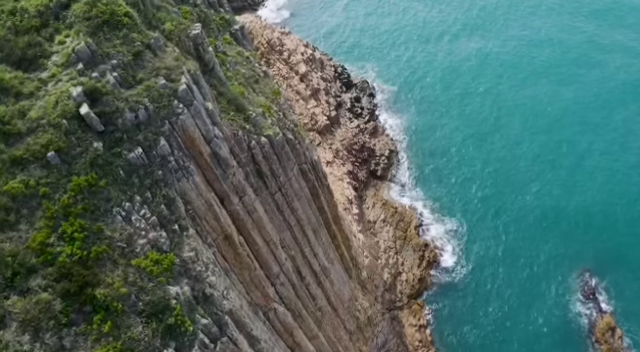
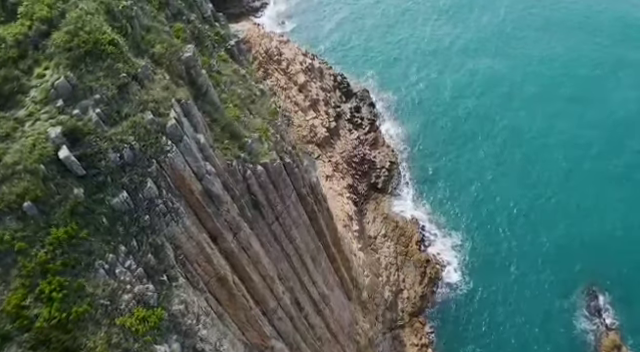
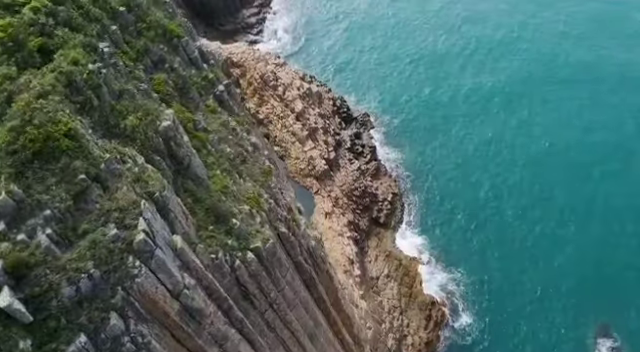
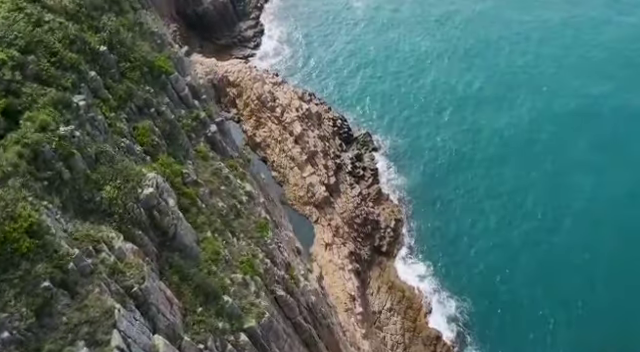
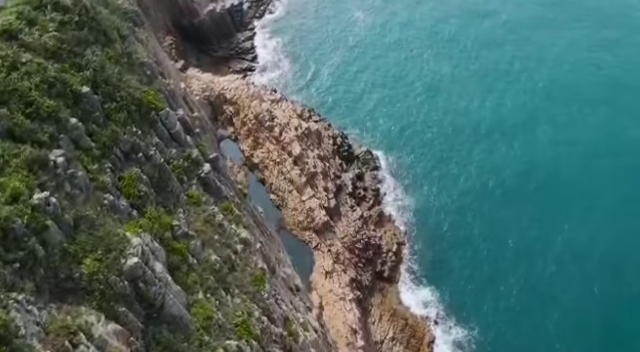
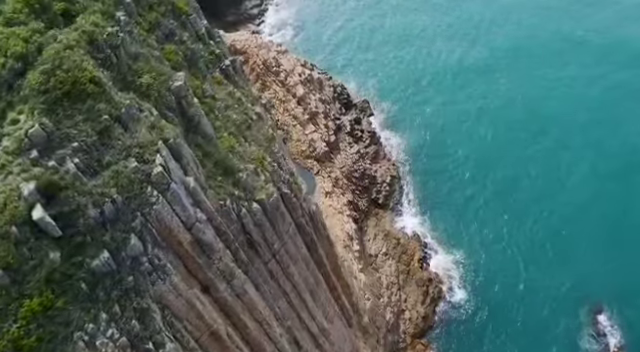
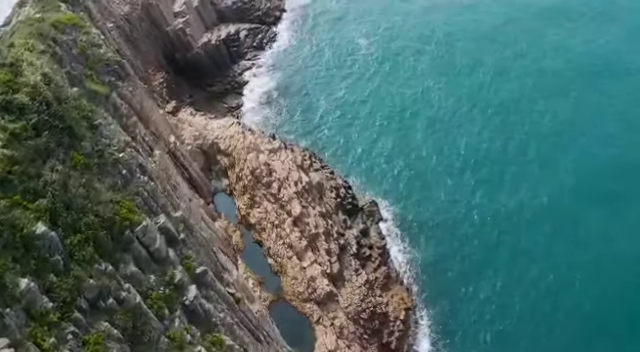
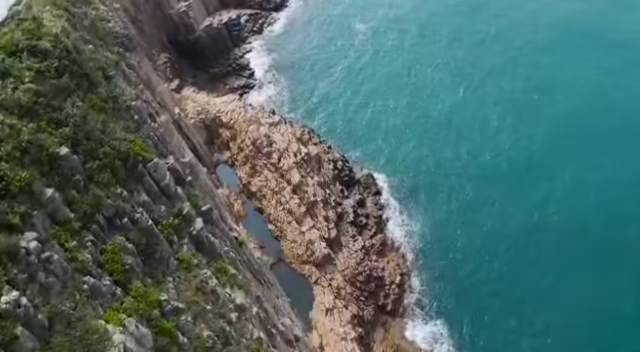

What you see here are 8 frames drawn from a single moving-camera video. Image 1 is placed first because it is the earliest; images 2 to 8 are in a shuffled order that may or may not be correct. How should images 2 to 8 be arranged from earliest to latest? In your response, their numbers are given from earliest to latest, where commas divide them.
2, 6, 3, 4, 5, 8, 7
